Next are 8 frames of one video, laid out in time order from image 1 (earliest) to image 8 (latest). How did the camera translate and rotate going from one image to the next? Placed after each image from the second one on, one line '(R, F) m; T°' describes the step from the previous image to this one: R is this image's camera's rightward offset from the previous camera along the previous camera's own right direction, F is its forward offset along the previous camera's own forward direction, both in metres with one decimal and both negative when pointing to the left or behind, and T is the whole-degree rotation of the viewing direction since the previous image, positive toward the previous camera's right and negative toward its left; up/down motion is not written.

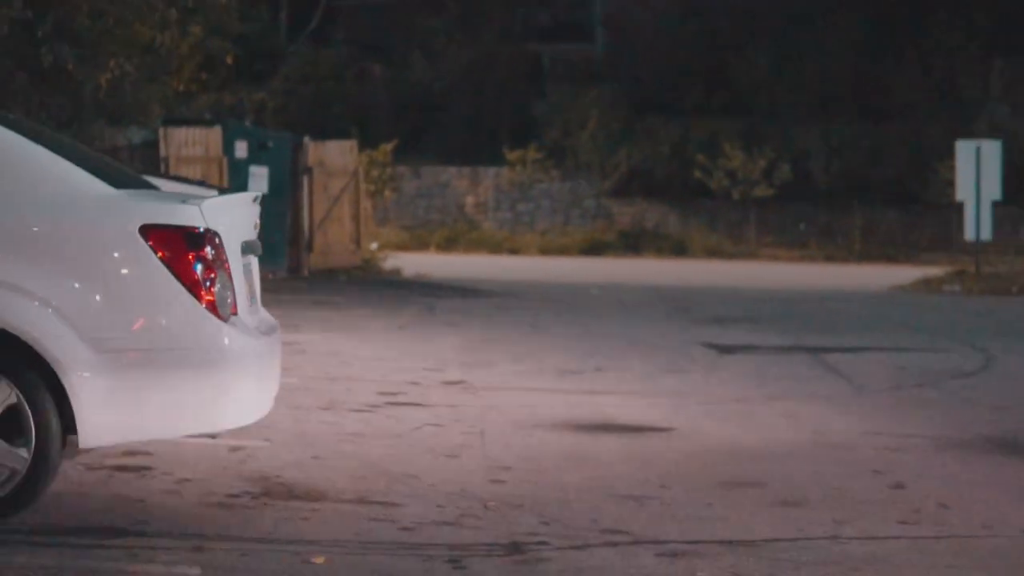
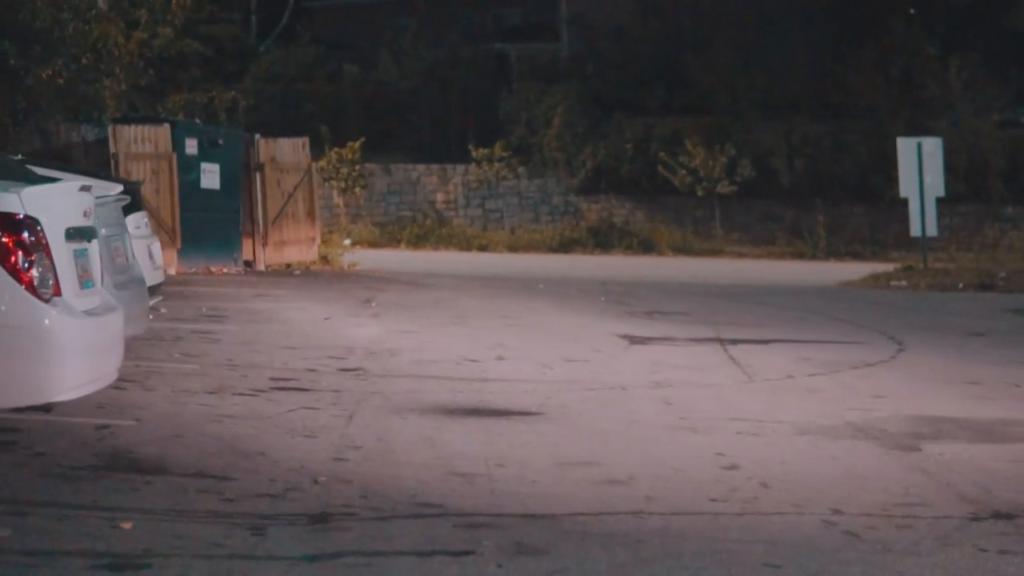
(+1.7, -0.3) m; 0°
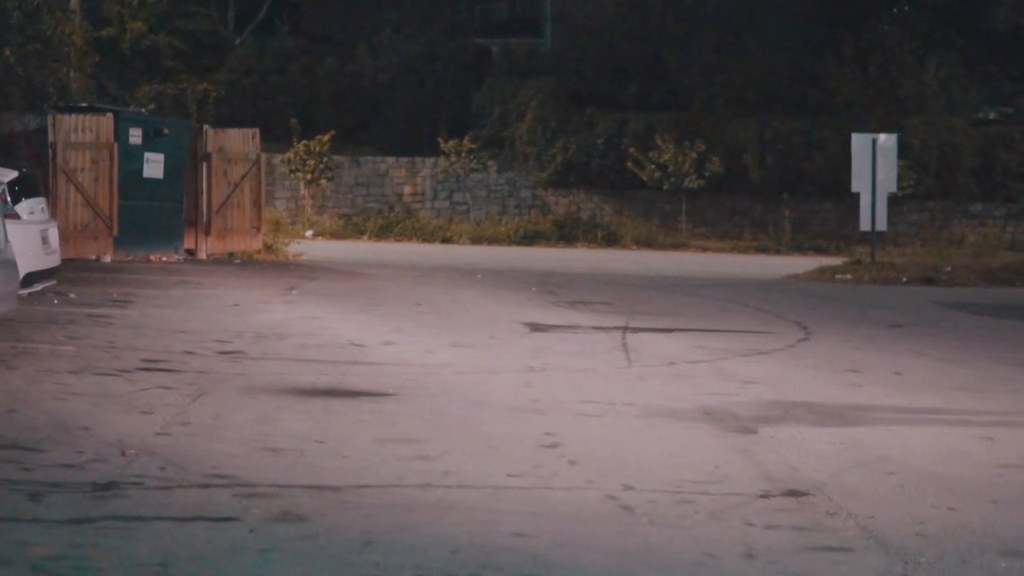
(+2.0, -0.1) m; 0°
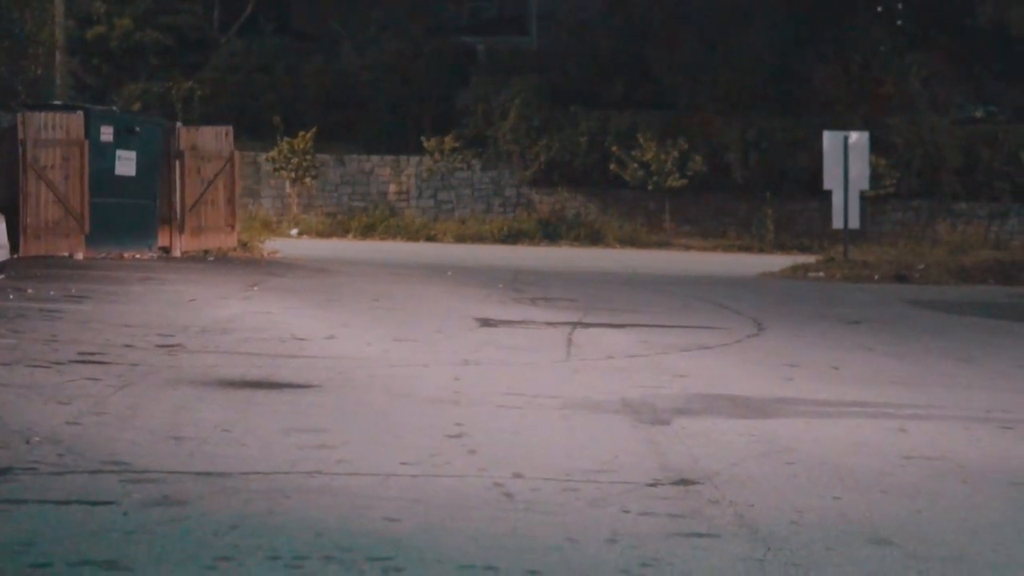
(+1.1, -0.1) m; -1°
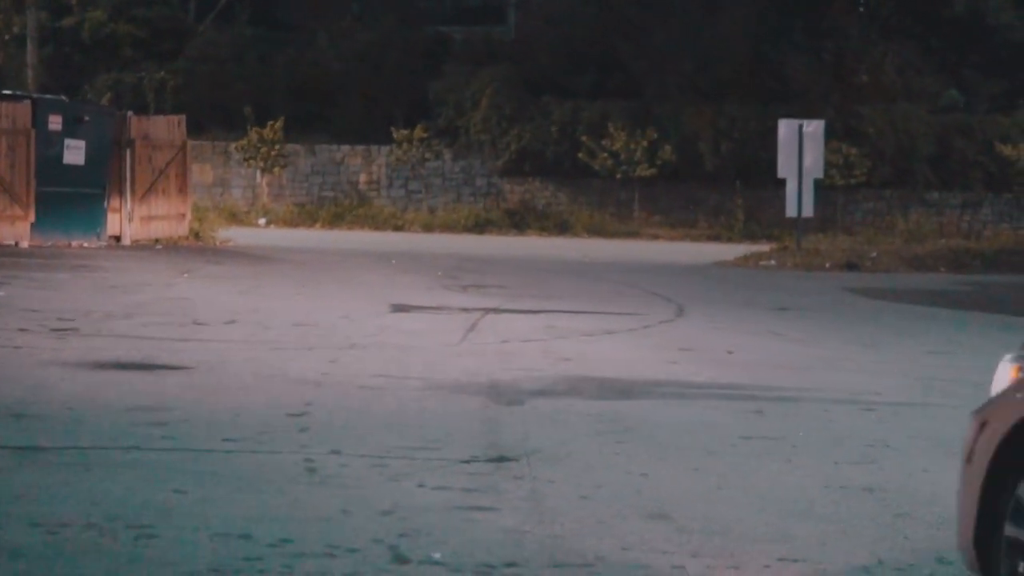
(+1.9, -0.1) m; -1°
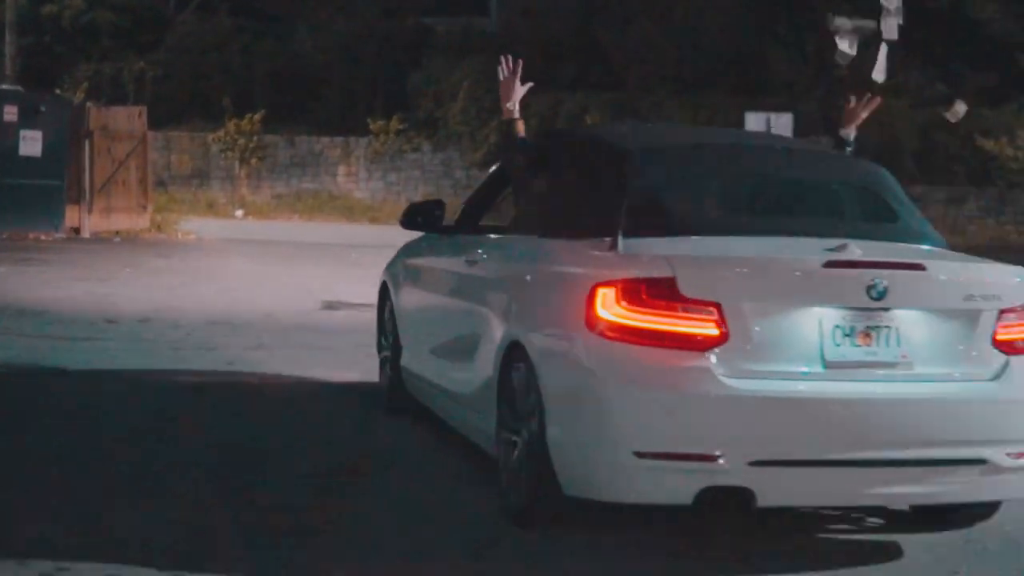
(+1.5, +0.4) m; -1°
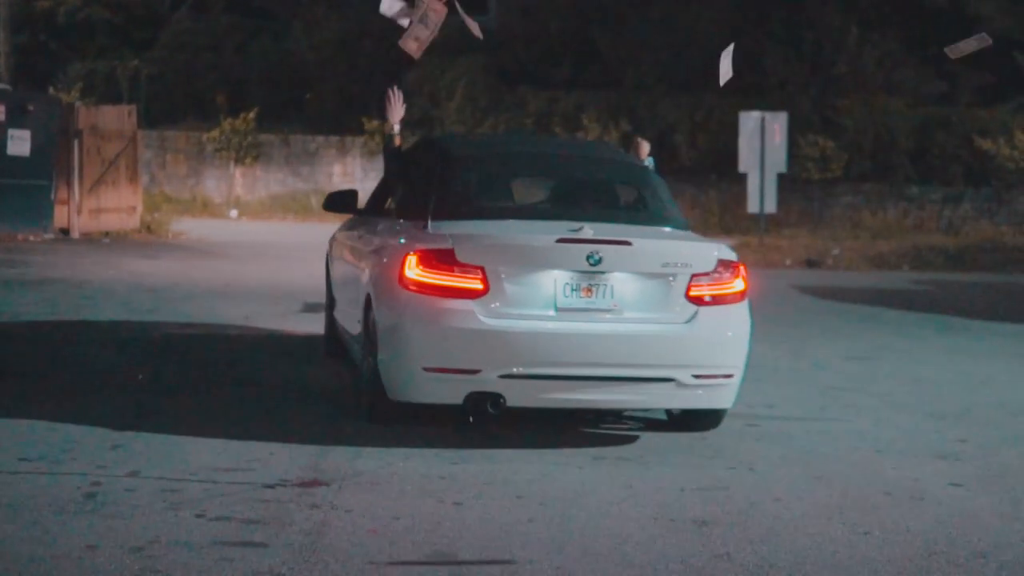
(+0.4, +0.2) m; 0°
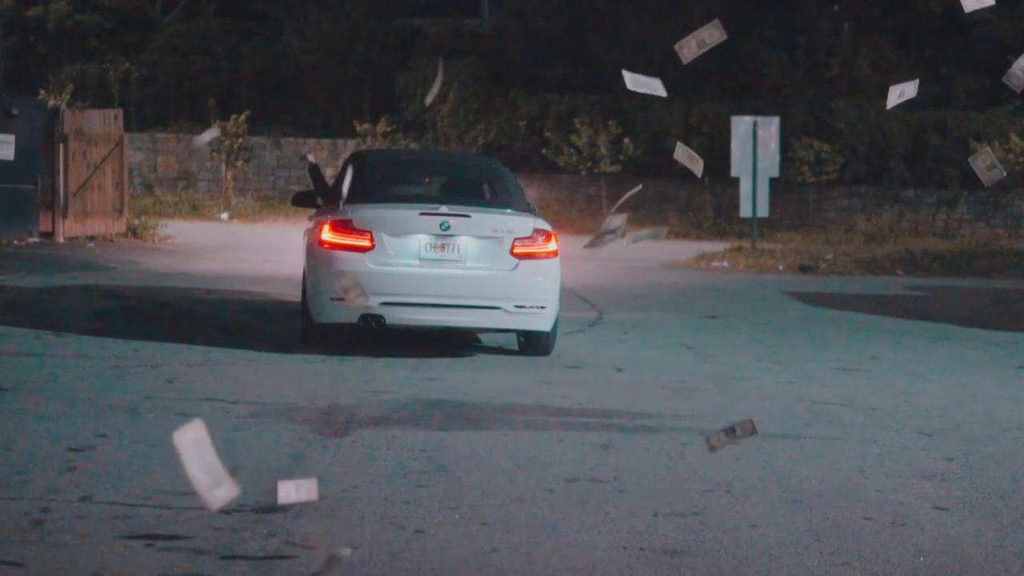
(+0.3, +0.3) m; 0°
